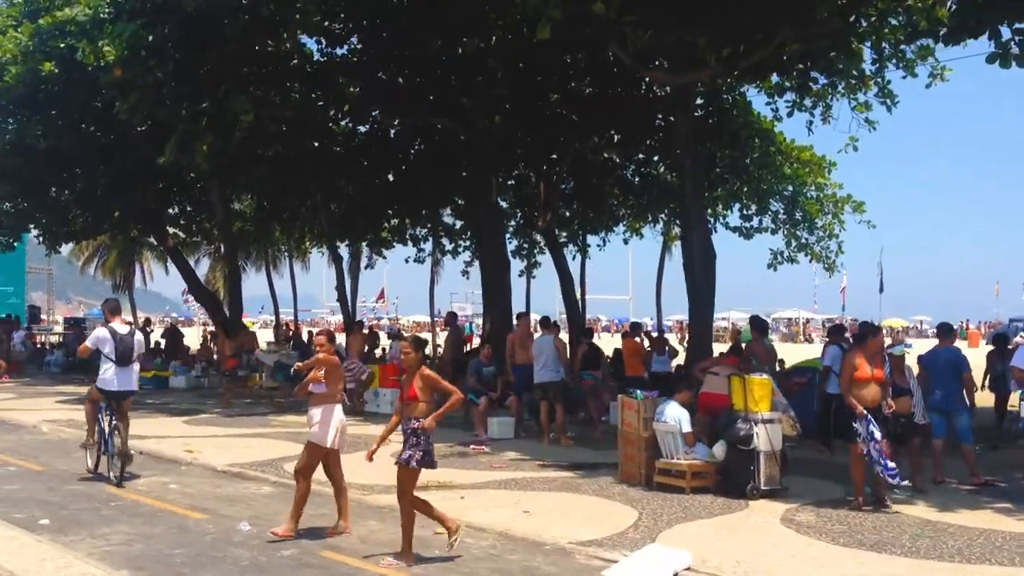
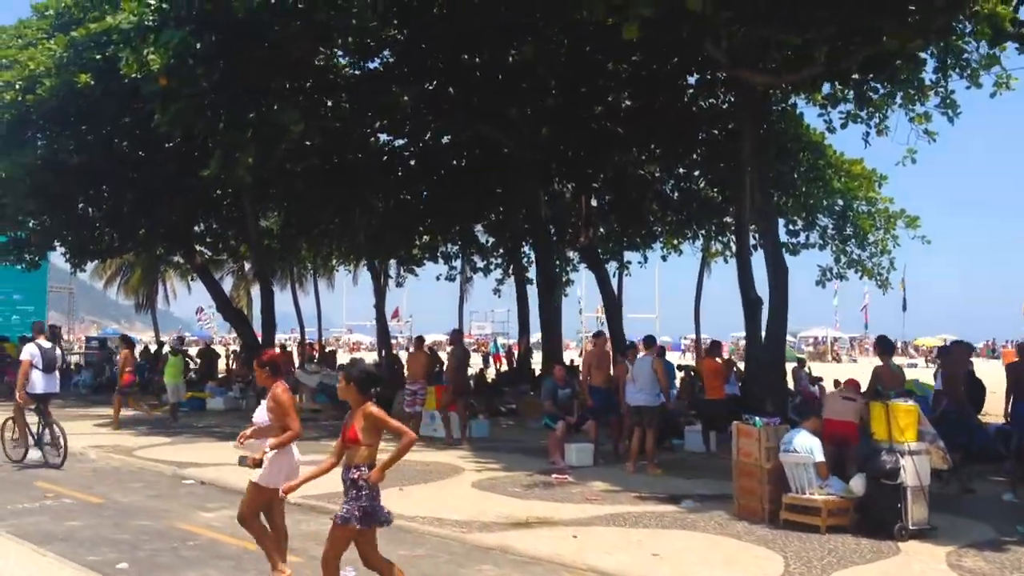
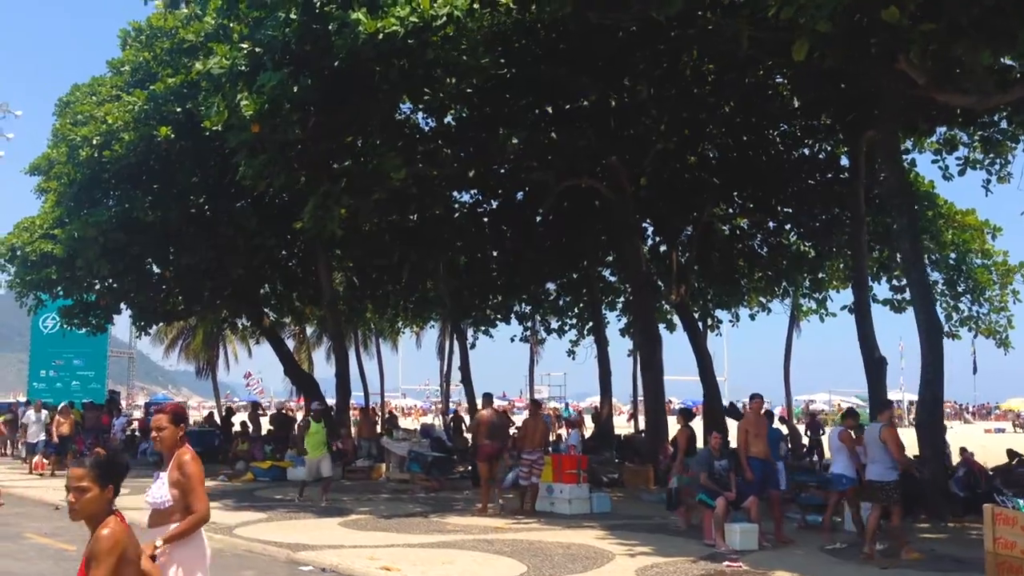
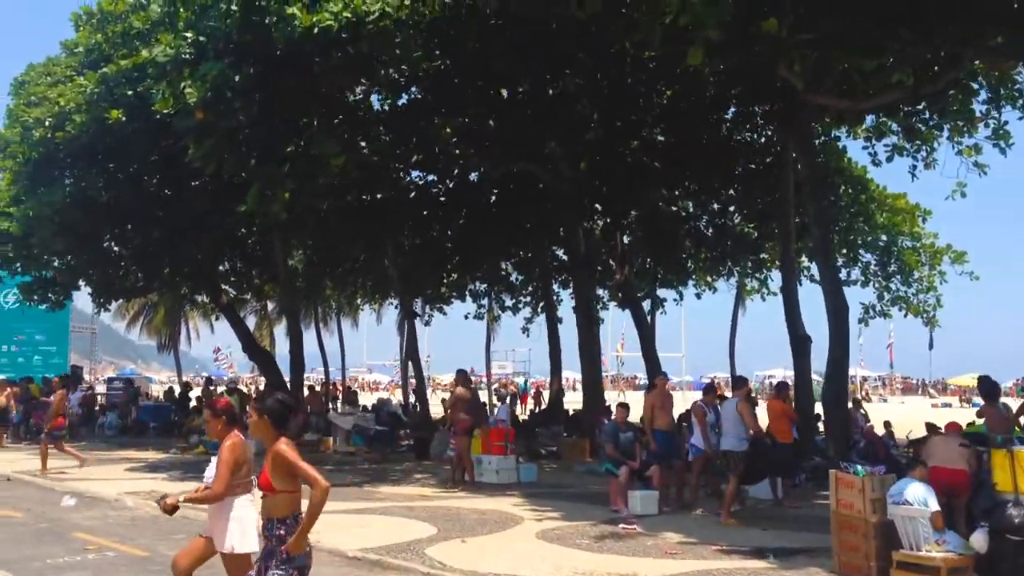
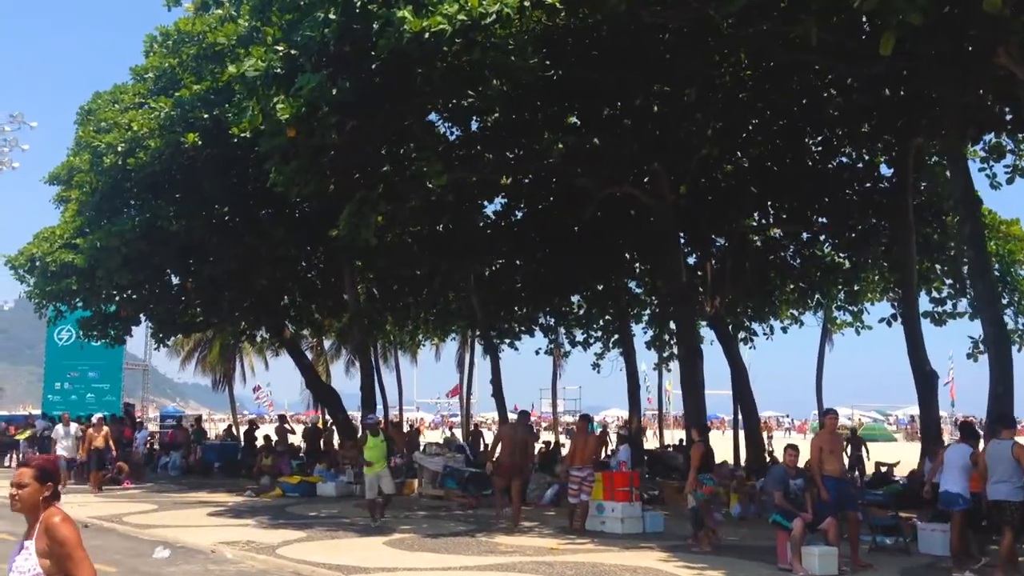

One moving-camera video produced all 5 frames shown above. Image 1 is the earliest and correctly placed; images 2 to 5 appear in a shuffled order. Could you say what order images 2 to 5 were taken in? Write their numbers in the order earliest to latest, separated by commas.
2, 4, 3, 5
